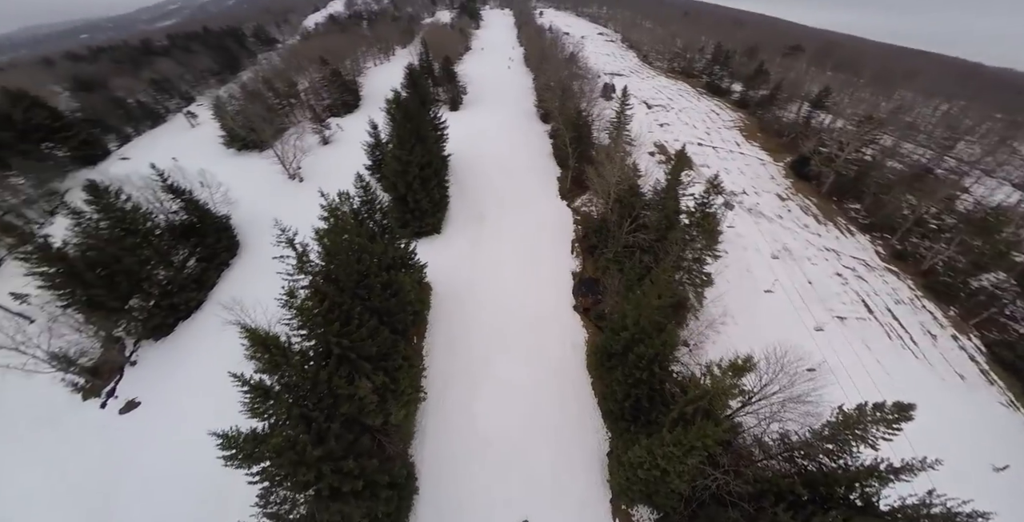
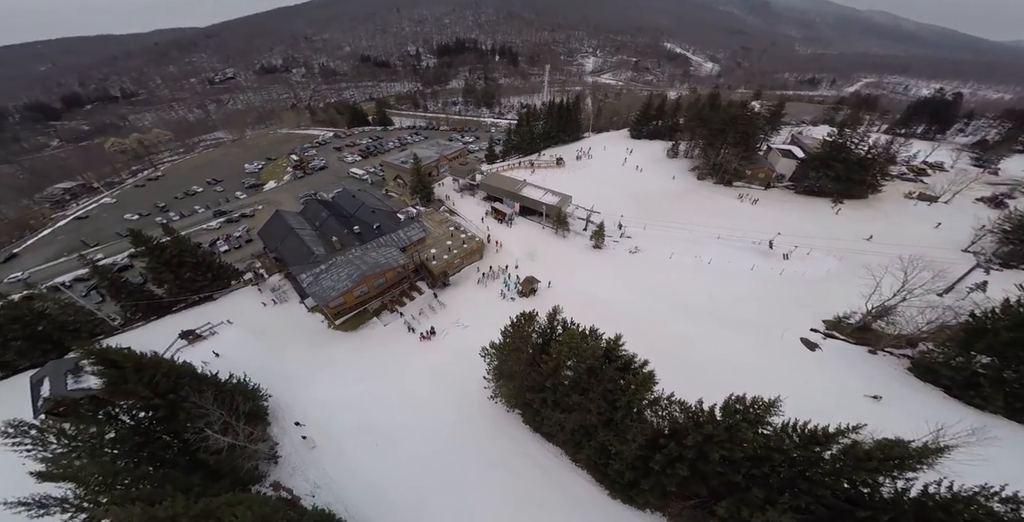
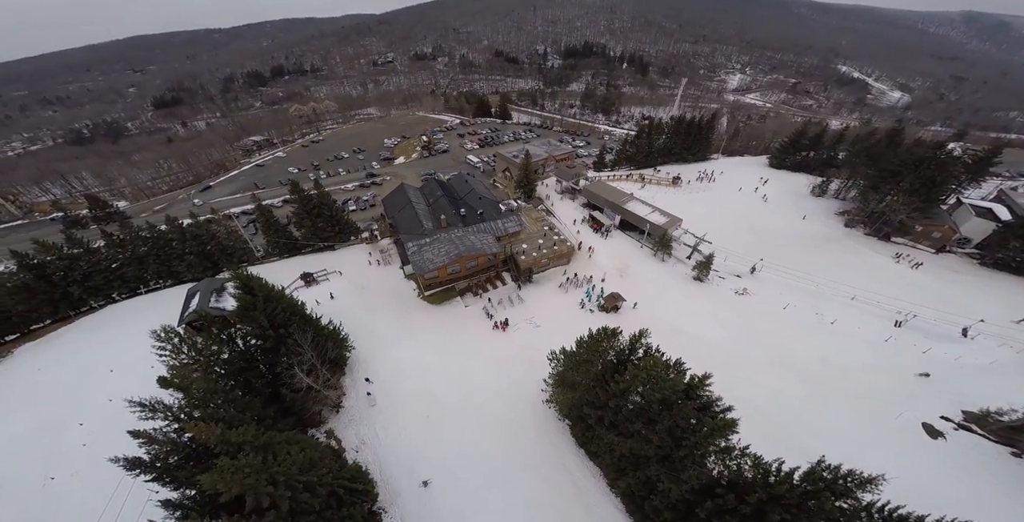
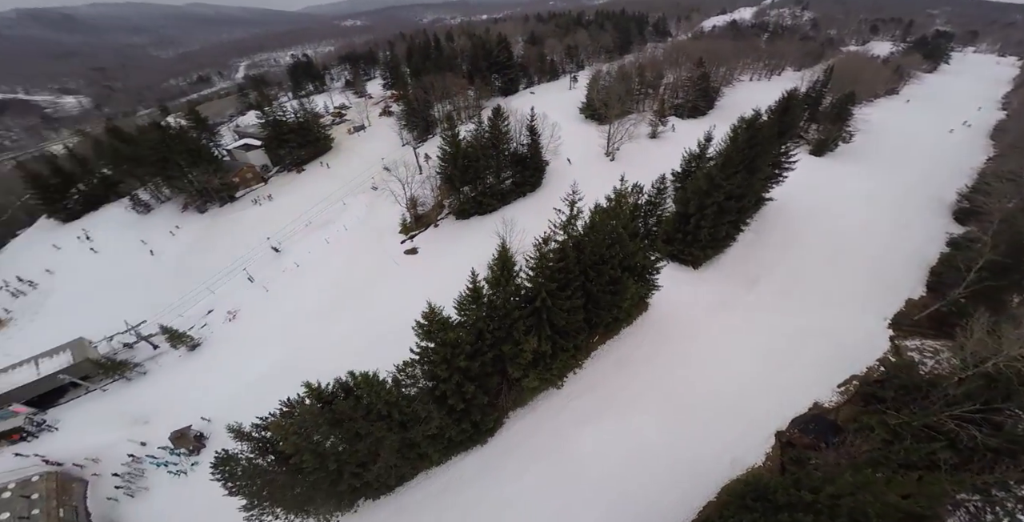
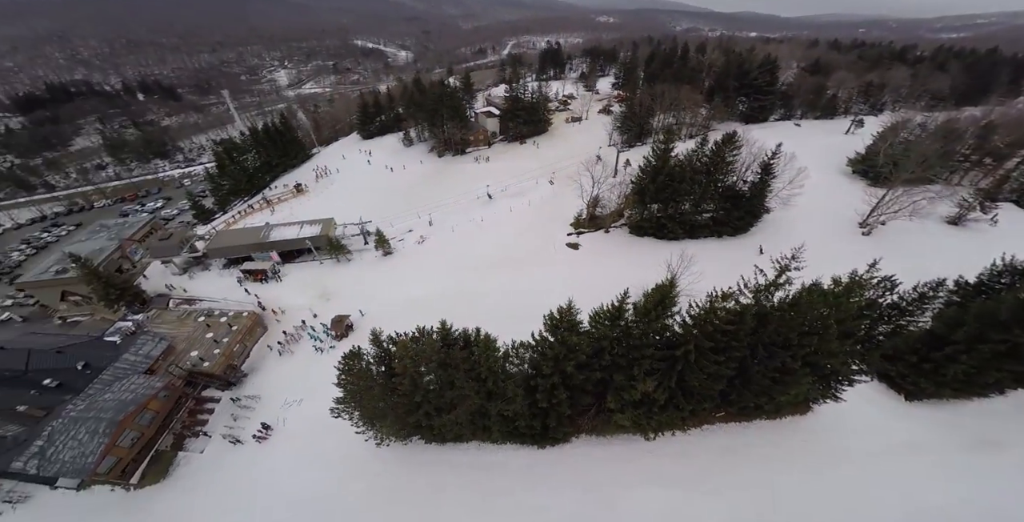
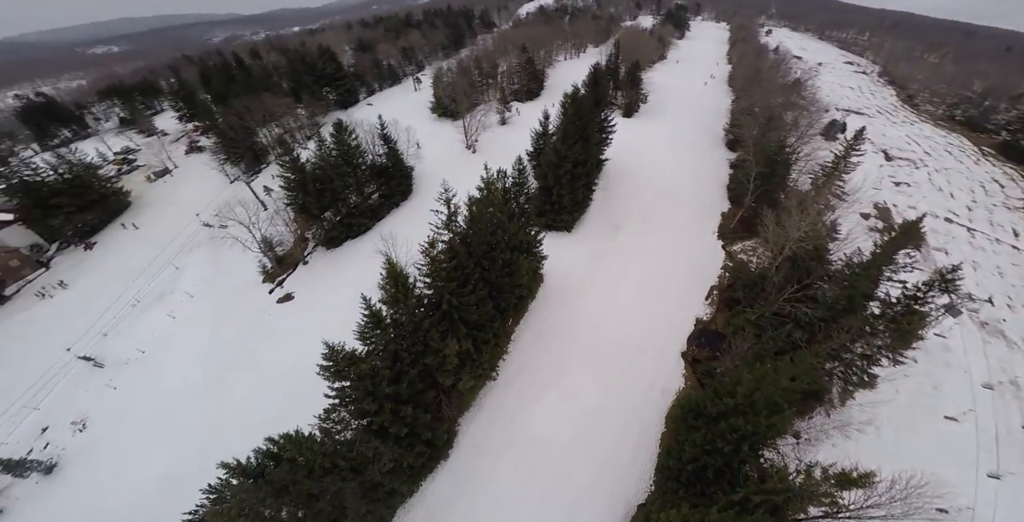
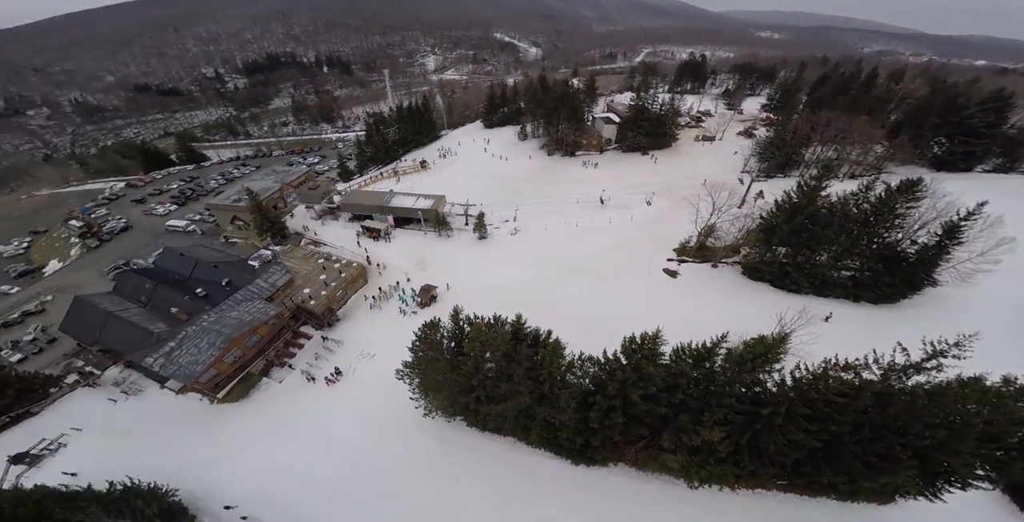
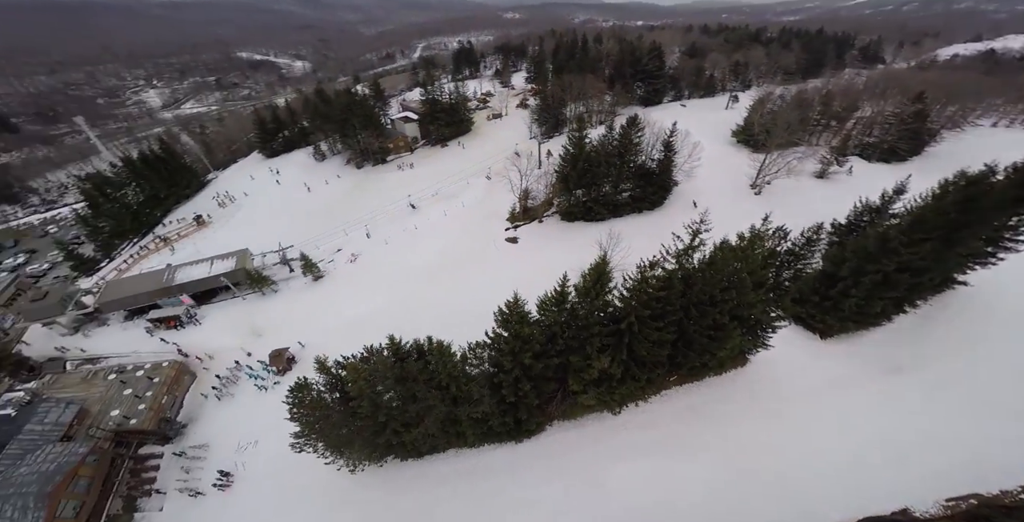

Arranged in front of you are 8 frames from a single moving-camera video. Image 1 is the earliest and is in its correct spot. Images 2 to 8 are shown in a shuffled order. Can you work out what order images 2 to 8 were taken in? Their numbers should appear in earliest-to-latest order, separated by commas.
6, 4, 8, 5, 7, 2, 3
